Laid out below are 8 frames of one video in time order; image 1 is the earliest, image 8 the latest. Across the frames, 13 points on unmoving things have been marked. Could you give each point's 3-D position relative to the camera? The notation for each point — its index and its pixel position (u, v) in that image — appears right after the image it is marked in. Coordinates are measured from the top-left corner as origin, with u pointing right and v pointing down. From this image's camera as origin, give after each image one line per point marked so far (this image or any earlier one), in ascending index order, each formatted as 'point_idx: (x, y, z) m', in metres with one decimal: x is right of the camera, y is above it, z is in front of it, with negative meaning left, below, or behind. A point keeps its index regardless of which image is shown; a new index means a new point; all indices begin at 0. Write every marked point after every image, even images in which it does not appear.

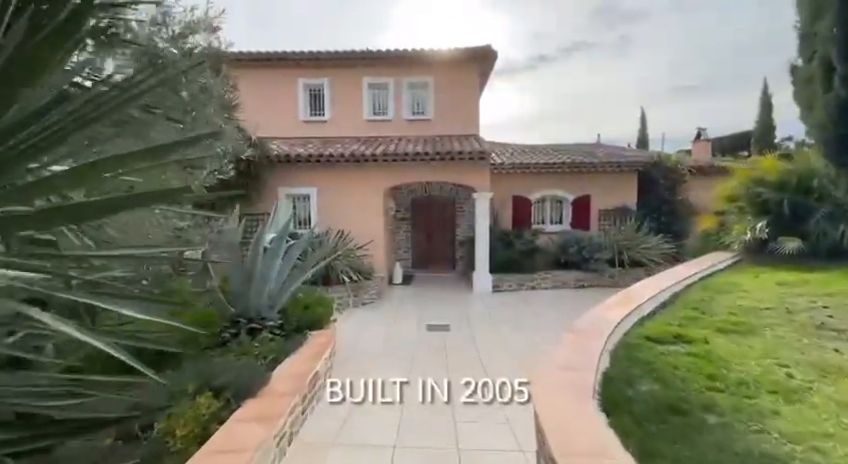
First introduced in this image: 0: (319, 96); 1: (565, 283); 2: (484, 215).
0: (-3.8, +4.9, +14.6) m
1: (+4.3, -1.6, +12.1) m
2: (+1.8, +0.5, +11.6) m
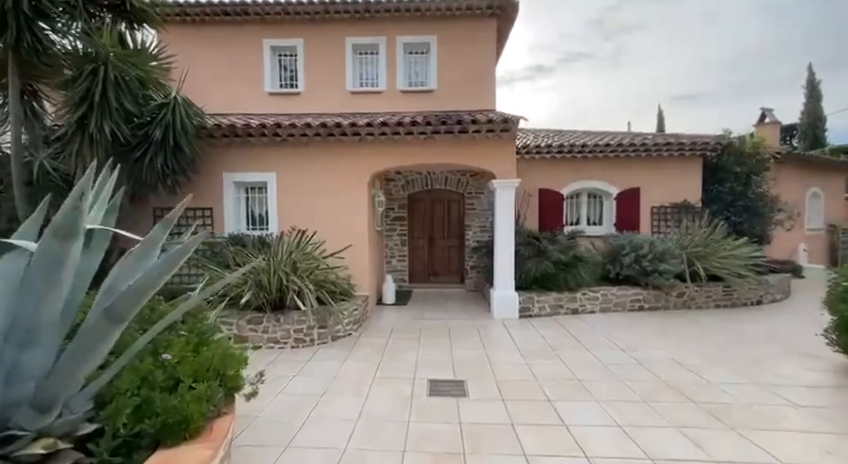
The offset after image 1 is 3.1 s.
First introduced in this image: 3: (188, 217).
0: (-3.8, +4.8, +11.5) m
1: (+4.3, -1.6, +8.9) m
2: (+1.8, +0.5, +8.4) m
3: (-4.9, +0.3, +8.3) m
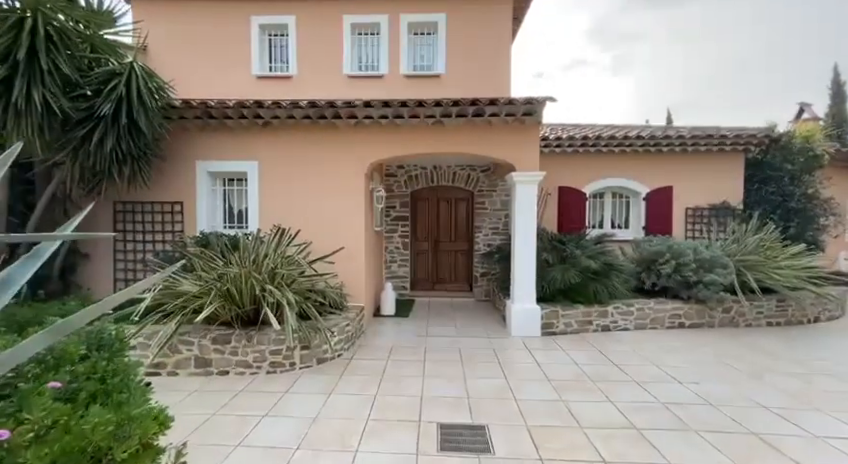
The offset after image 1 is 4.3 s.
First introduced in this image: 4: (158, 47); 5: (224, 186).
0: (-3.6, +4.8, +10.3) m
1: (+4.4, -1.7, +7.6) m
2: (+1.9, +0.4, +7.2) m
3: (-4.8, +0.4, +7.1) m
4: (-6.7, +4.7, +10.1) m
5: (-3.7, +0.8, +7.4) m
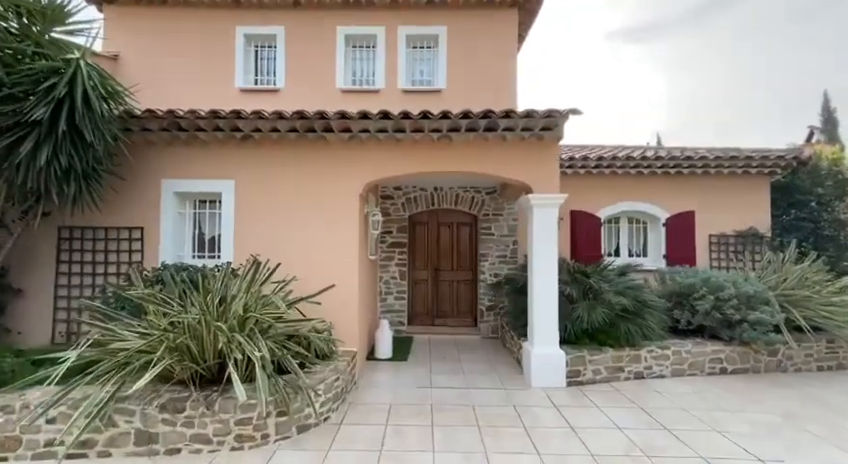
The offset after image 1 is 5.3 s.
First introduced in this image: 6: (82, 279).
0: (-3.7, +4.1, +9.5) m
1: (+4.4, -2.2, +6.6) m
2: (+1.9, -0.1, +6.2) m
3: (-4.7, -0.1, +6.0) m
4: (-6.7, +4.1, +9.2) m
5: (-3.6, +0.4, +6.3) m
6: (-5.1, -0.7, +5.9) m
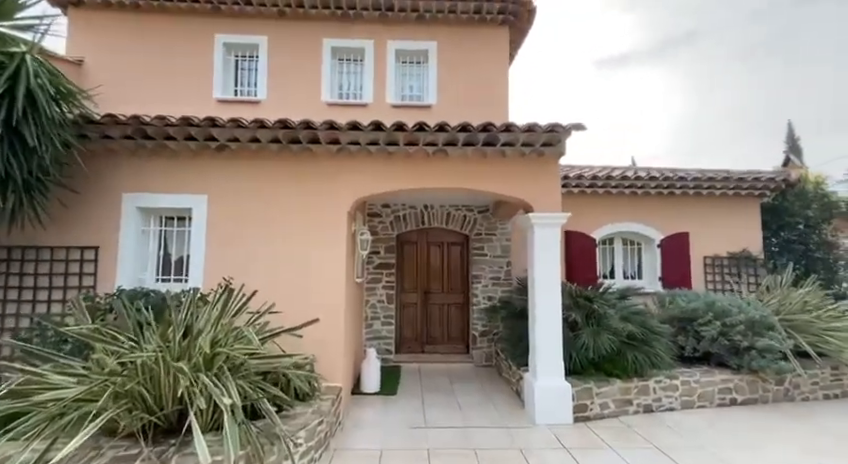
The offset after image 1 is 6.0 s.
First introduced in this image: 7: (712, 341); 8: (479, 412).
0: (-3.9, +3.7, +9.0) m
1: (+4.3, -2.6, +6.2) m
2: (+1.8, -0.4, +5.8) m
3: (-4.8, -0.4, +5.2) m
4: (-7.0, +3.7, +8.6) m
5: (-3.7, +0.1, +5.6) m
6: (-5.2, -1.0, +5.1) m
7: (+4.8, -1.8, +6.7) m
8: (+0.8, -2.6, +5.8) m
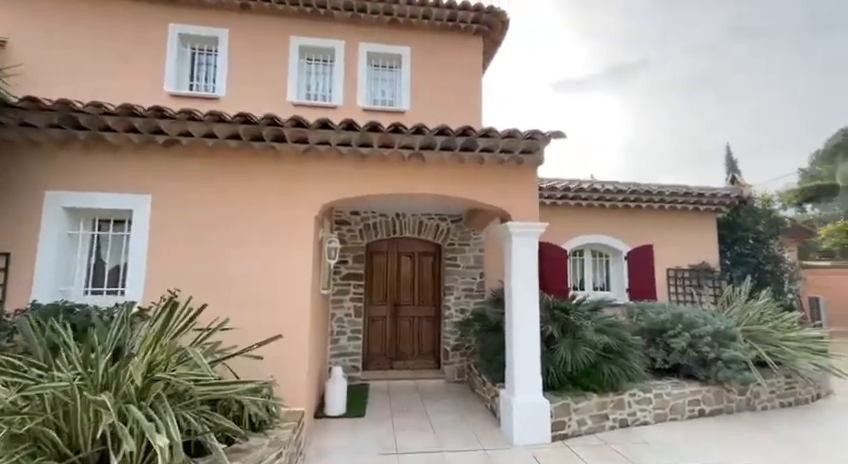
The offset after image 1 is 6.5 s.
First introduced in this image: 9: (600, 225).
0: (-4.5, +3.6, +8.3) m
1: (+3.8, -2.7, +6.2) m
2: (+1.5, -0.5, +5.6) m
3: (-5.1, -0.4, +4.4) m
4: (-7.5, +3.6, +7.6) m
5: (-4.1, 0.0, +4.9) m
6: (-5.4, -1.0, +4.3) m
7: (+4.3, -2.0, +6.7) m
8: (+0.4, -2.7, +5.4) m
9: (+3.9, +0.1, +8.9) m
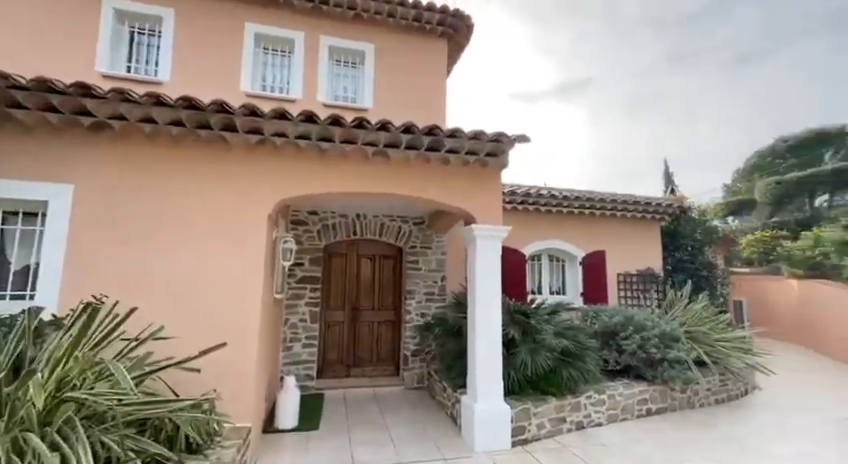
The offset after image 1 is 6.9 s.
0: (-5.2, +3.6, +7.6) m
1: (+3.2, -2.8, +6.4) m
2: (+0.9, -0.6, +5.6) m
3: (-5.5, -0.3, +3.6) m
4: (-8.1, +3.7, +6.6) m
5: (-4.5, +0.1, +4.3) m
6: (-5.8, -0.9, +3.4) m
7: (+3.6, -2.1, +6.9) m
8: (-0.2, -2.8, +5.2) m
9: (+3.0, 0.0, +9.1) m
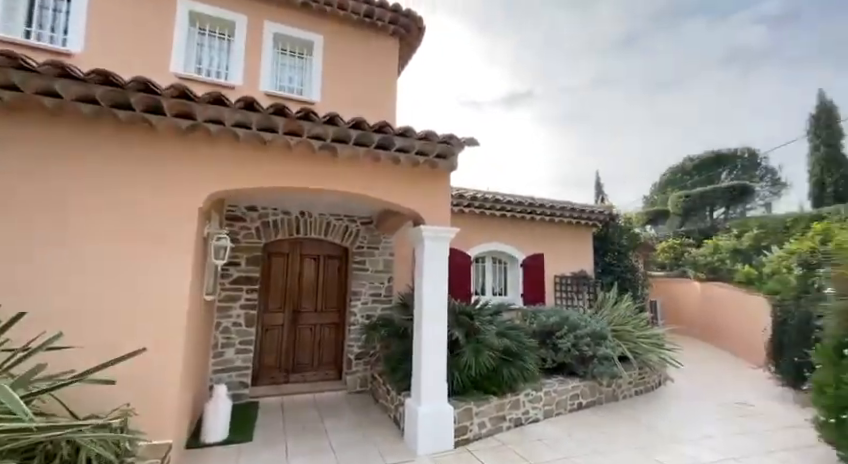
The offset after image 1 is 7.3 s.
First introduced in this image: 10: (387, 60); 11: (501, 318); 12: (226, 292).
0: (-6.1, +3.7, +6.7) m
1: (+2.3, -2.9, +6.7) m
2: (+0.2, -0.6, +5.6) m
3: (-5.8, -0.2, +2.7) m
4: (-8.8, +3.9, +5.3) m
5: (-5.0, +0.2, +3.5) m
6: (-6.2, -0.7, +2.5) m
7: (+2.6, -2.2, +7.3) m
8: (-0.9, -2.8, +5.0) m
9: (+1.8, 0.0, +9.4) m
10: (-0.9, +3.8, +8.9) m
11: (+1.3, -1.5, +6.8) m
12: (-3.3, -1.0, +6.6) m
